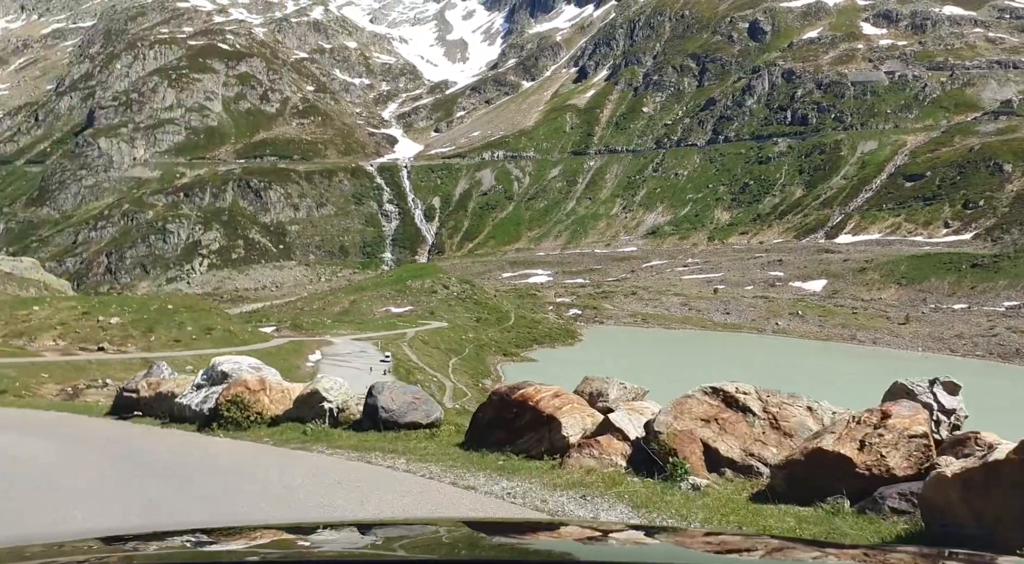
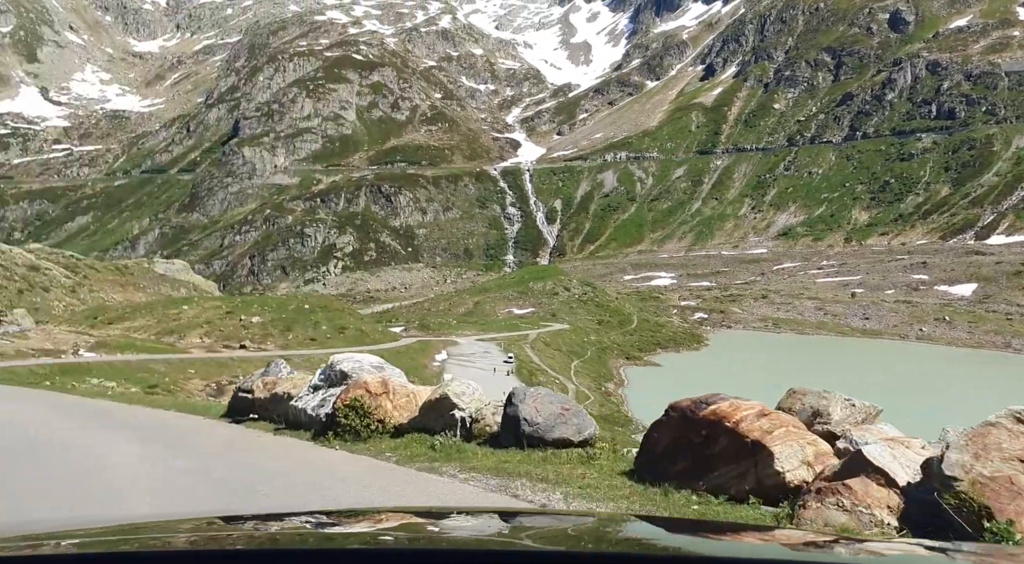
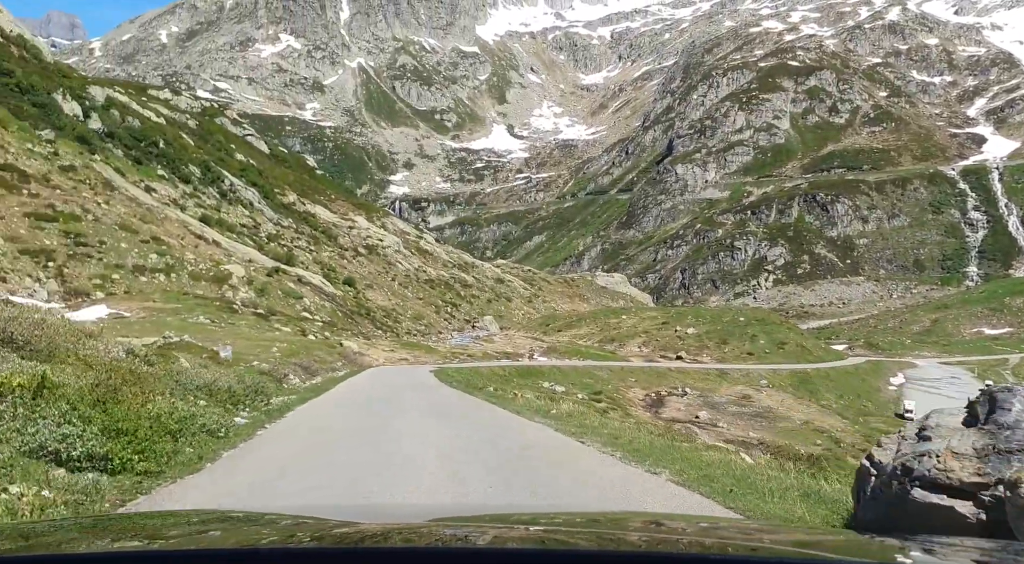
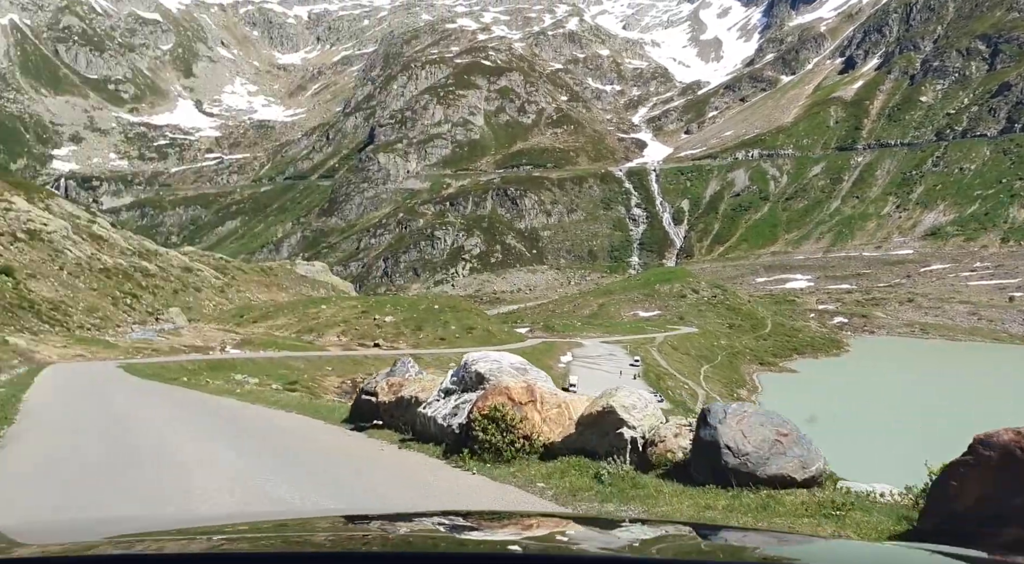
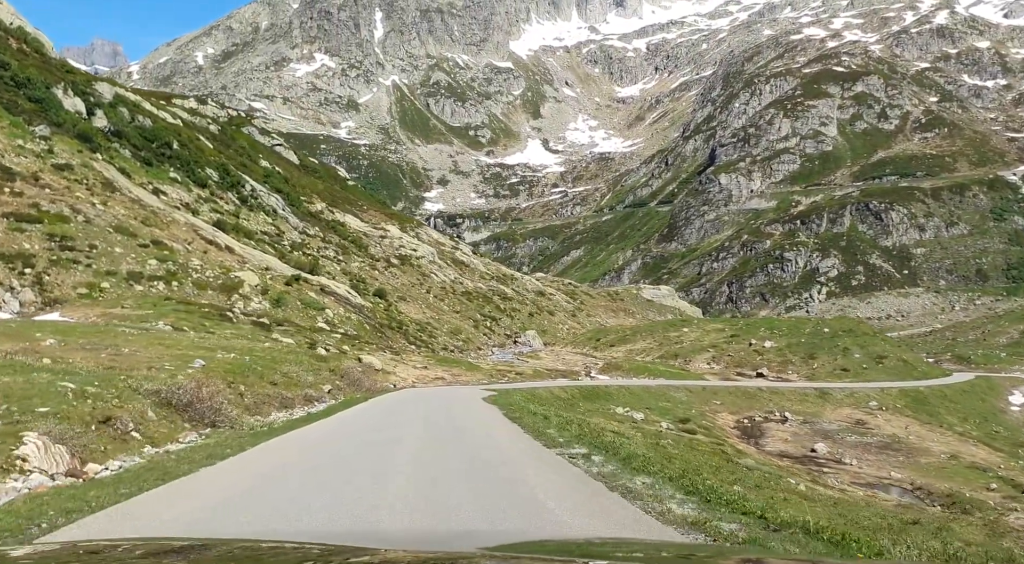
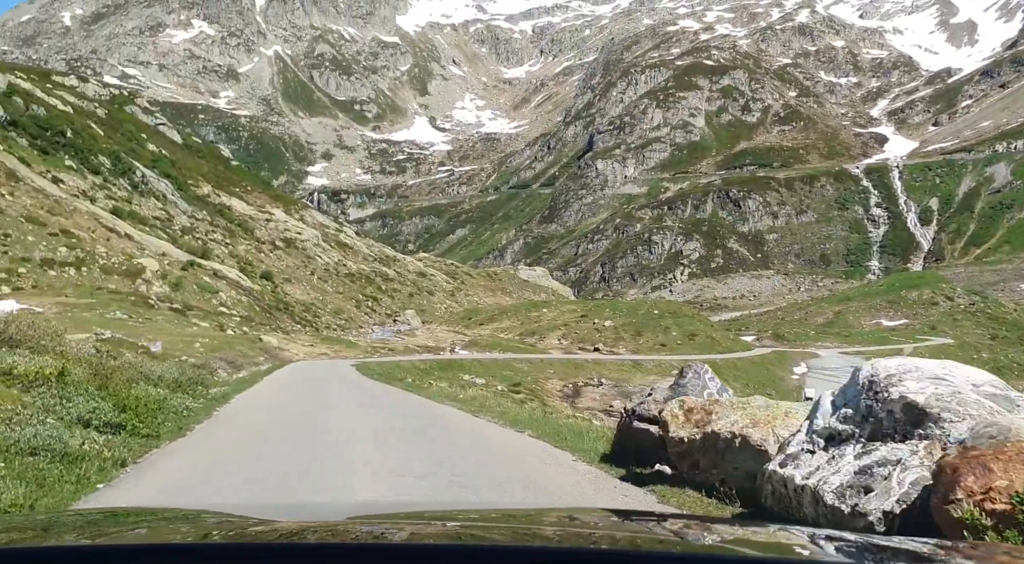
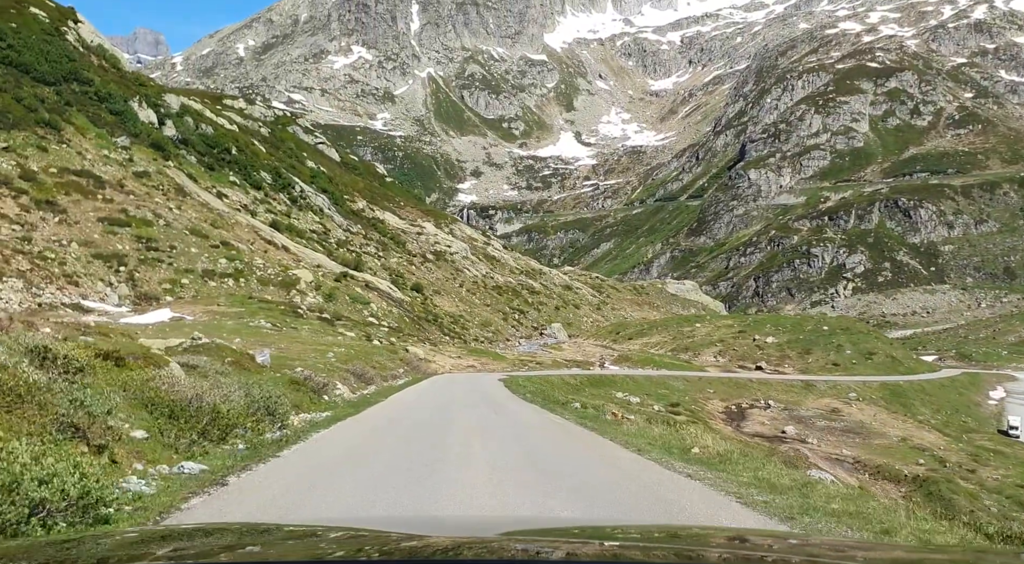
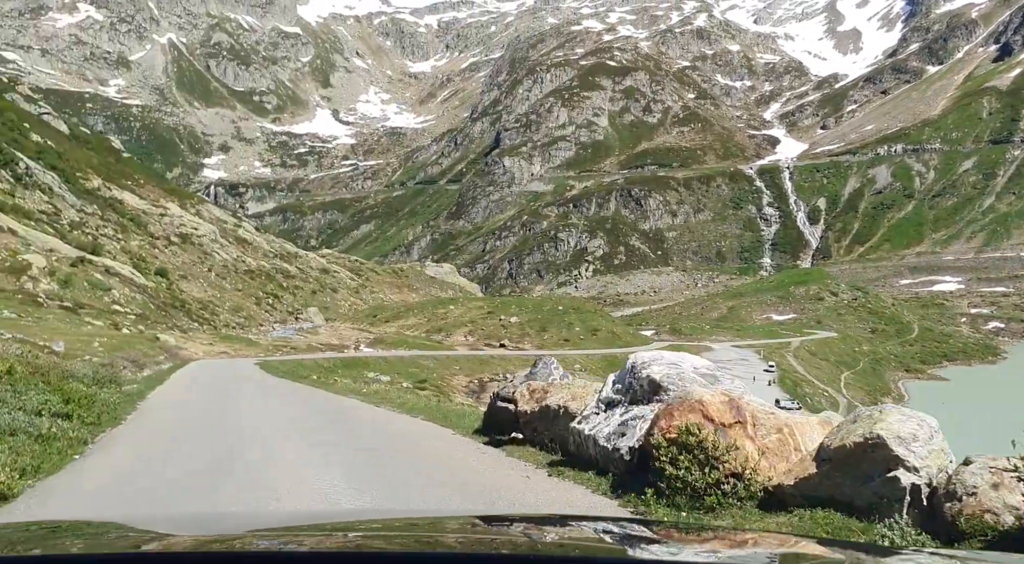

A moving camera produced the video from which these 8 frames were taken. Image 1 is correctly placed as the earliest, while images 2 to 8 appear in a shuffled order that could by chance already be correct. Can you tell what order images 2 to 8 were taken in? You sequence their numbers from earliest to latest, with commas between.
2, 4, 8, 6, 3, 7, 5
